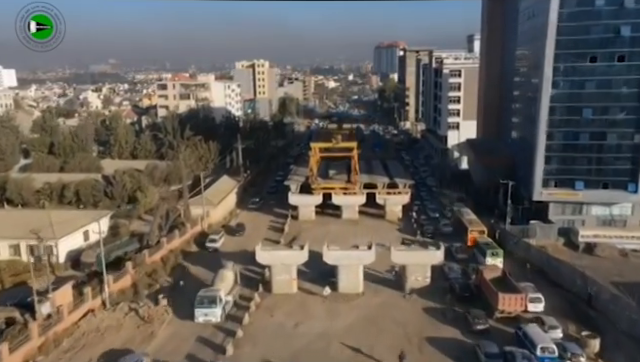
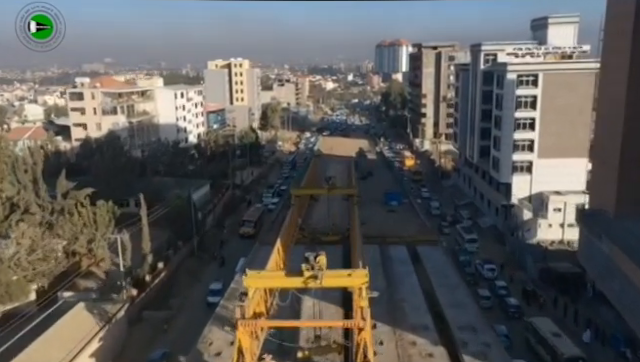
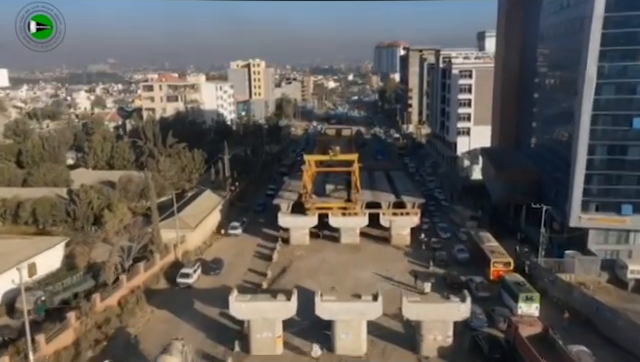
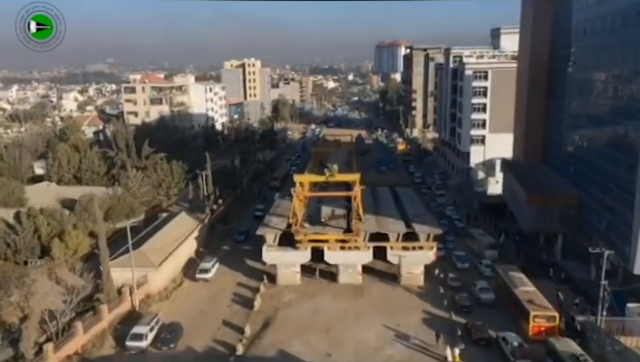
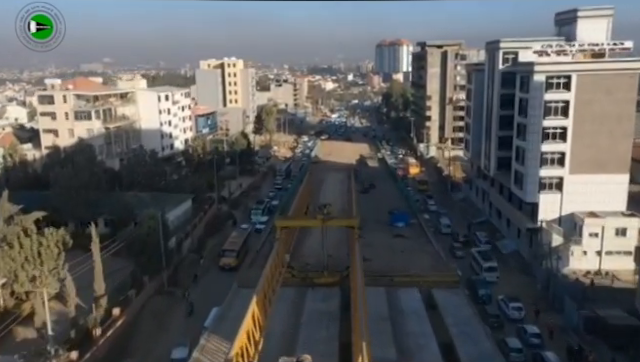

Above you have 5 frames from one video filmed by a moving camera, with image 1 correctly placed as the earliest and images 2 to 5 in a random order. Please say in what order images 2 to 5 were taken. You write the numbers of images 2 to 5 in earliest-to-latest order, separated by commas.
3, 4, 2, 5
